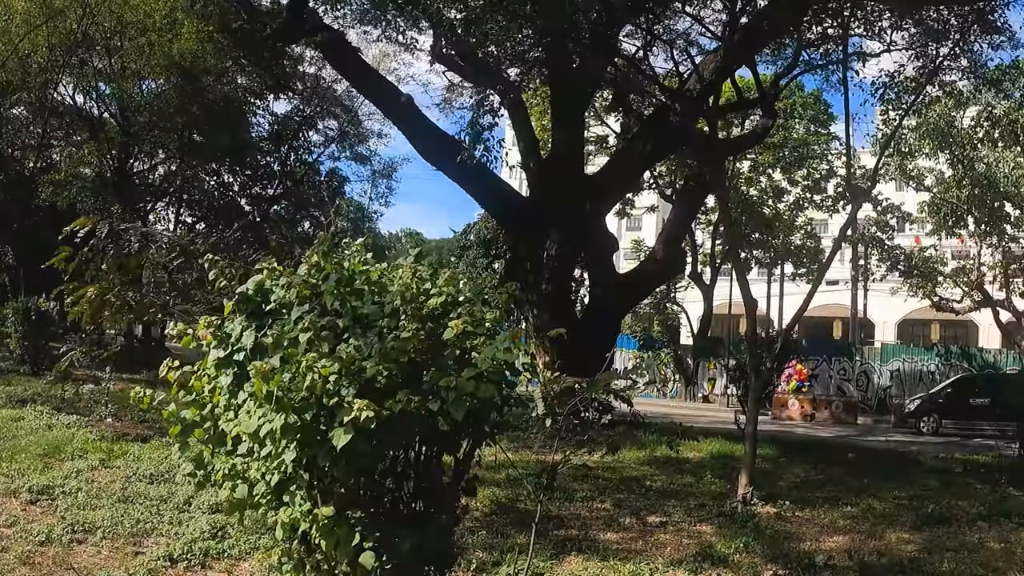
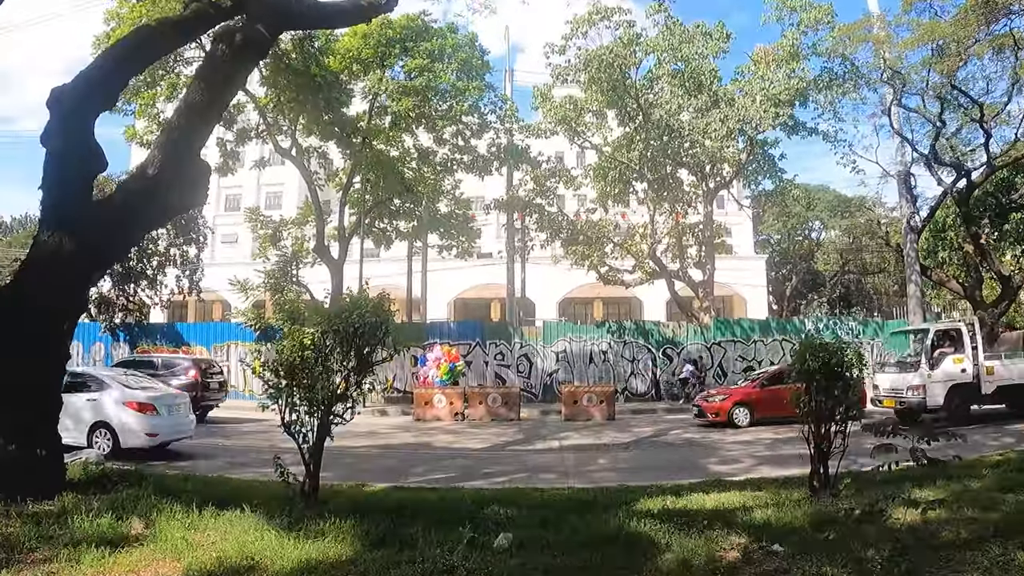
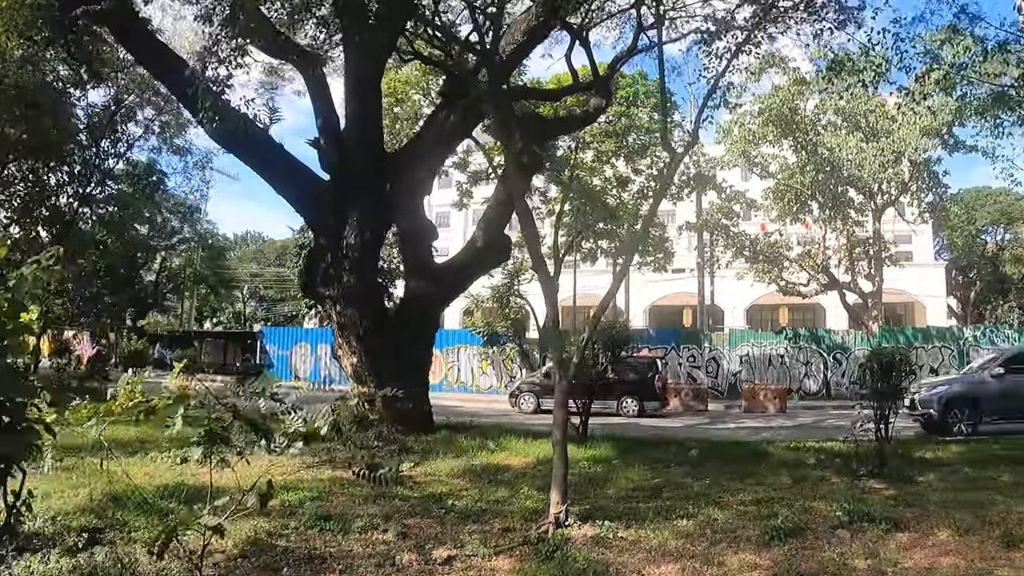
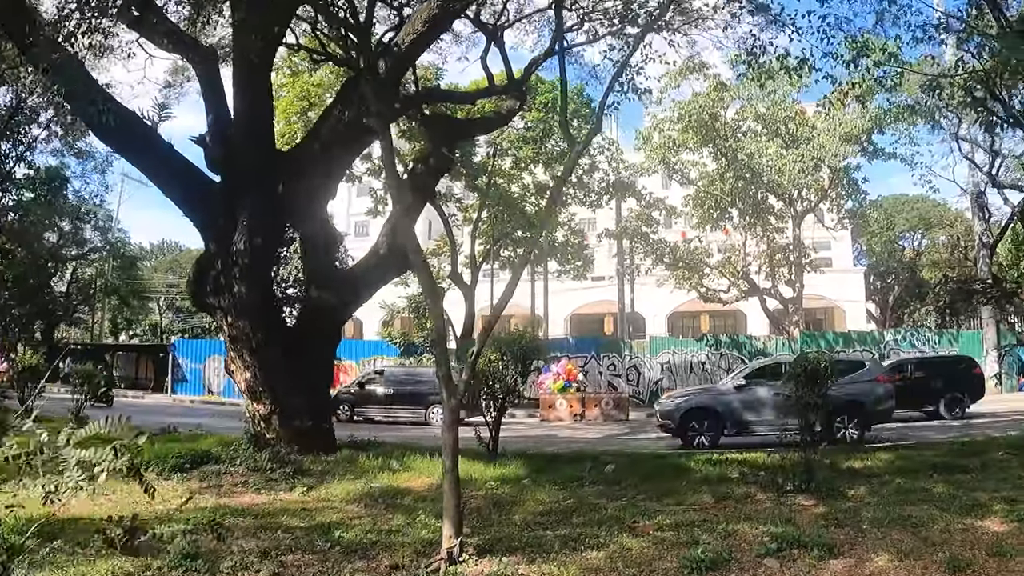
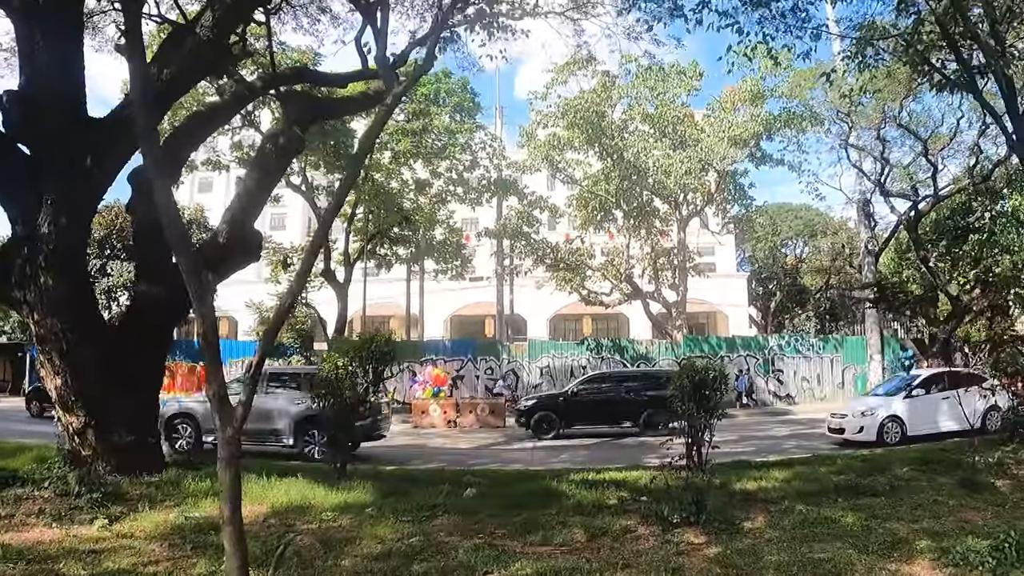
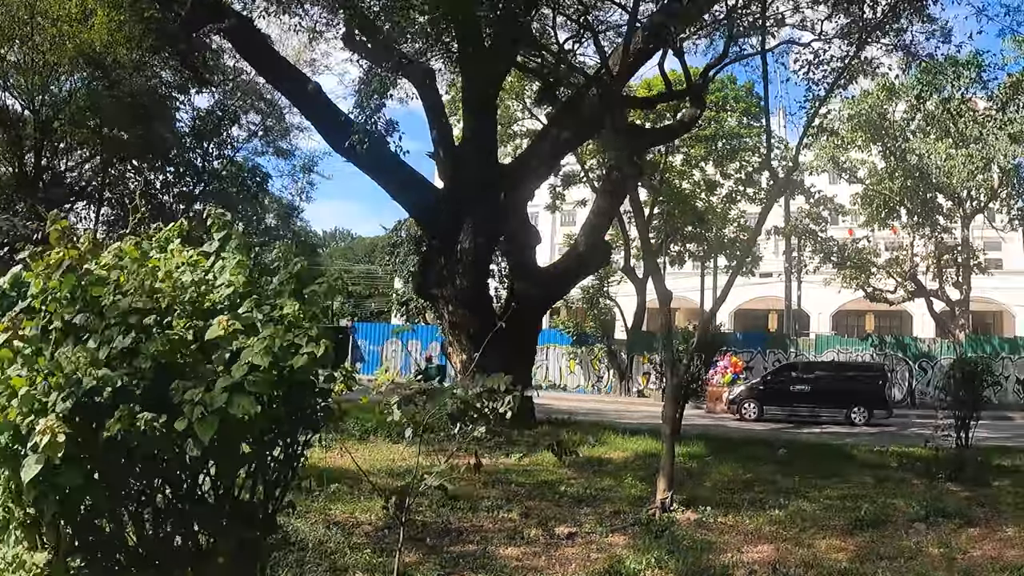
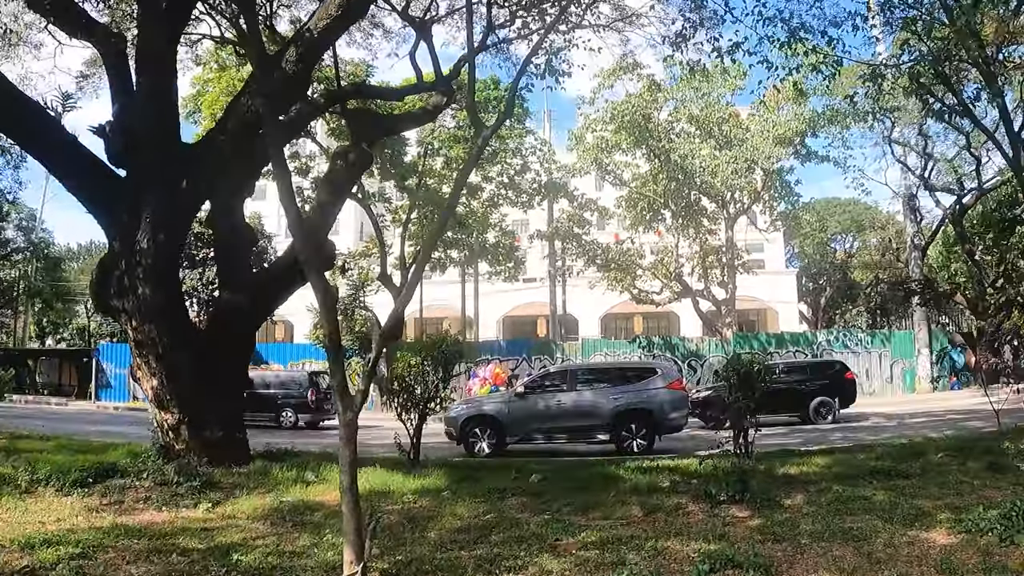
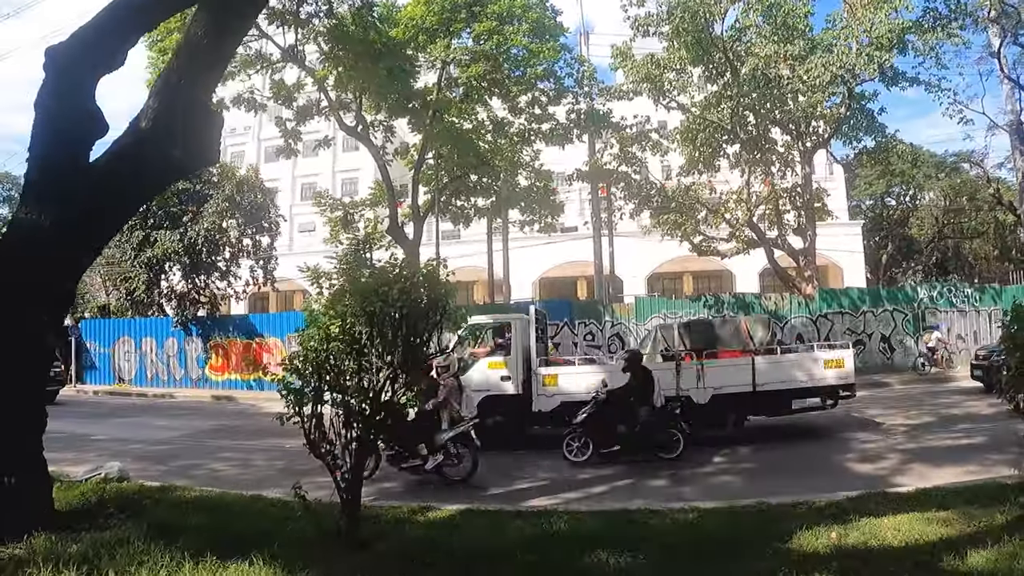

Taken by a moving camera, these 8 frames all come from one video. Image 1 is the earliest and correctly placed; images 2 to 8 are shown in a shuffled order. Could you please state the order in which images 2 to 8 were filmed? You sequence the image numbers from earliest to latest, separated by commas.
6, 3, 4, 7, 5, 2, 8
